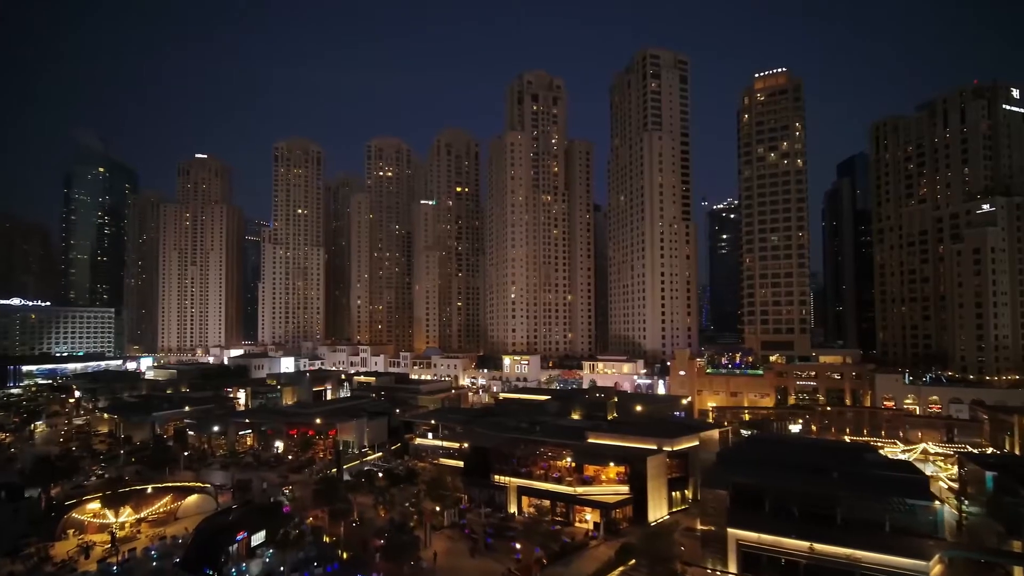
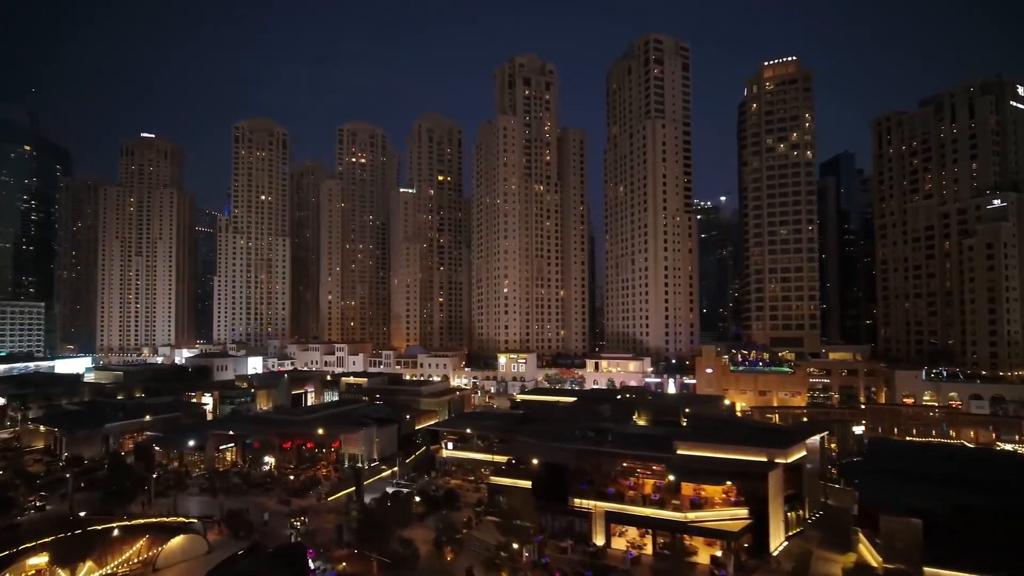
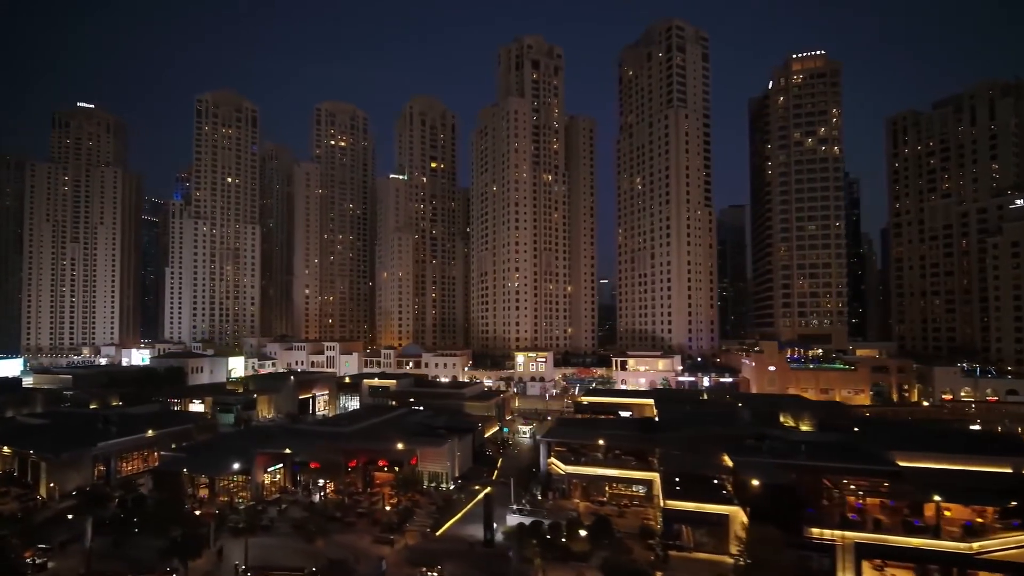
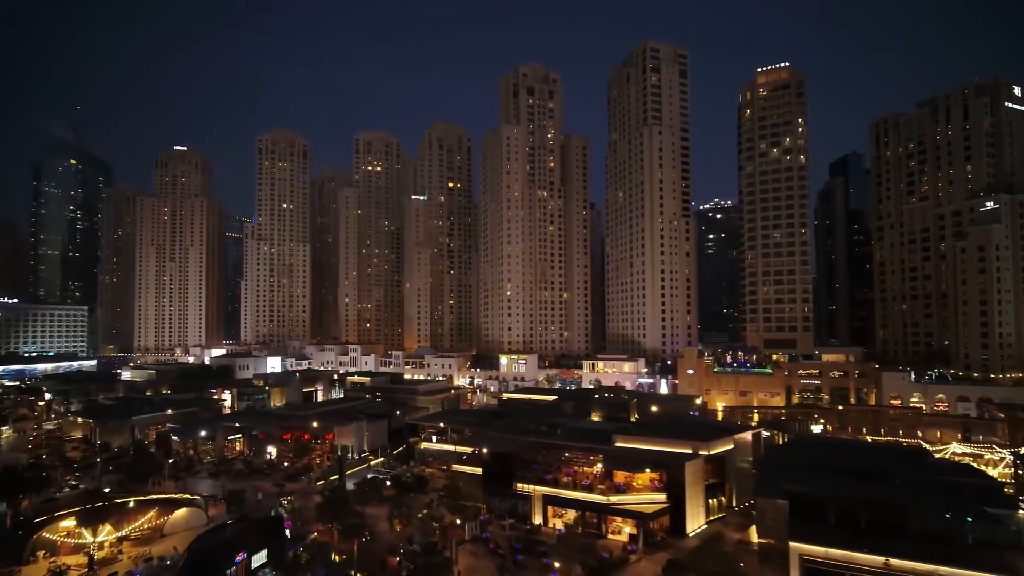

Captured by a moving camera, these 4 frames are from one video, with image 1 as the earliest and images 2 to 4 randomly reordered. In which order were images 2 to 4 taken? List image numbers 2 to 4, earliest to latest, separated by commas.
4, 2, 3
